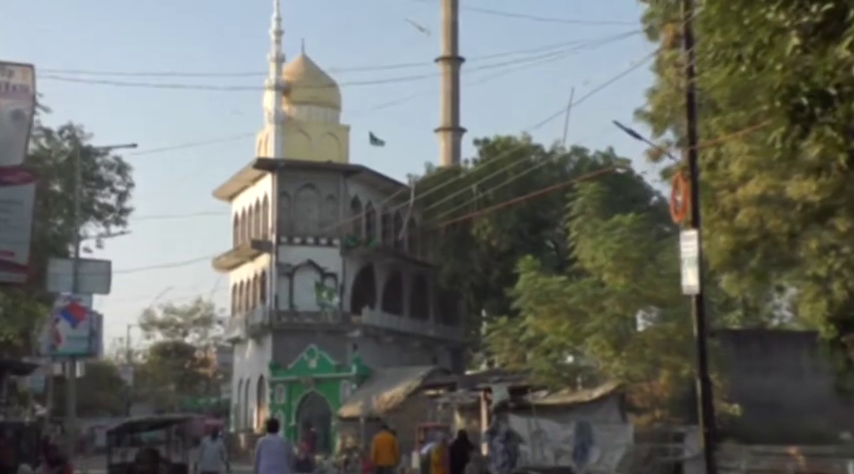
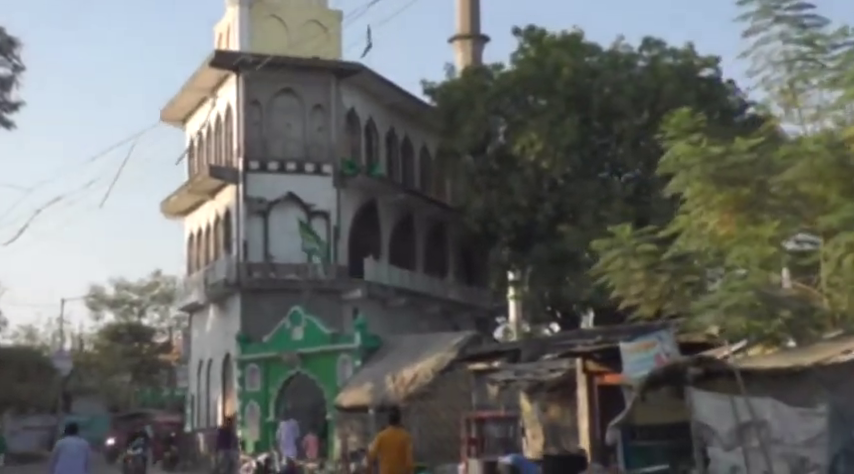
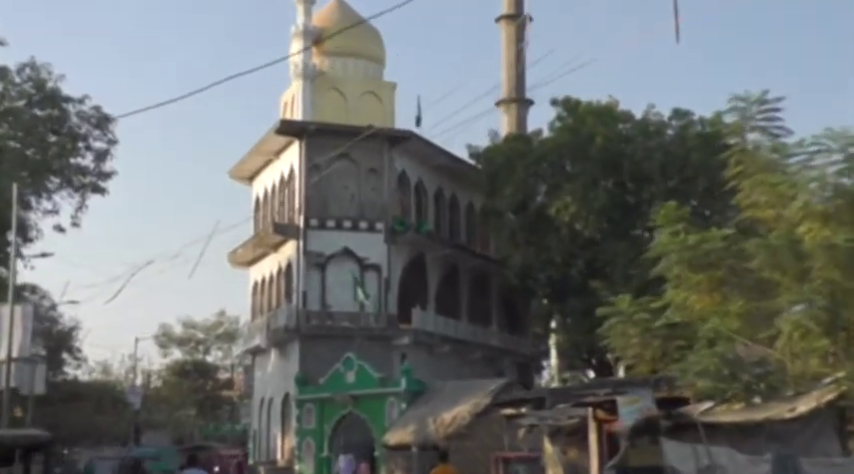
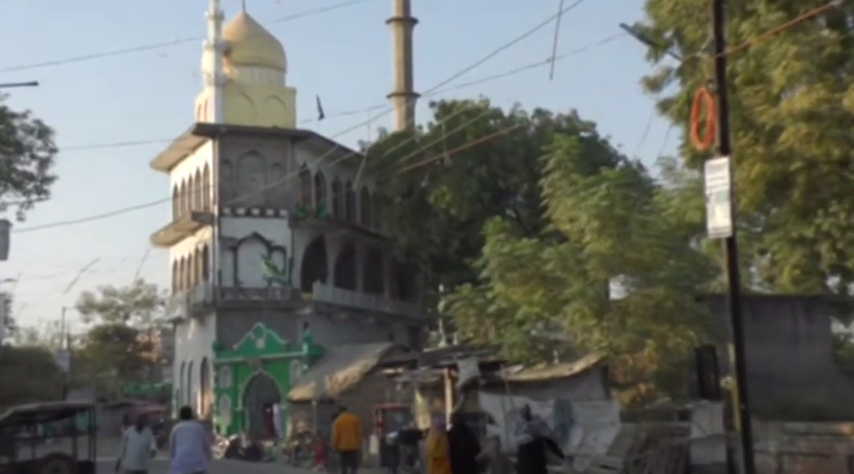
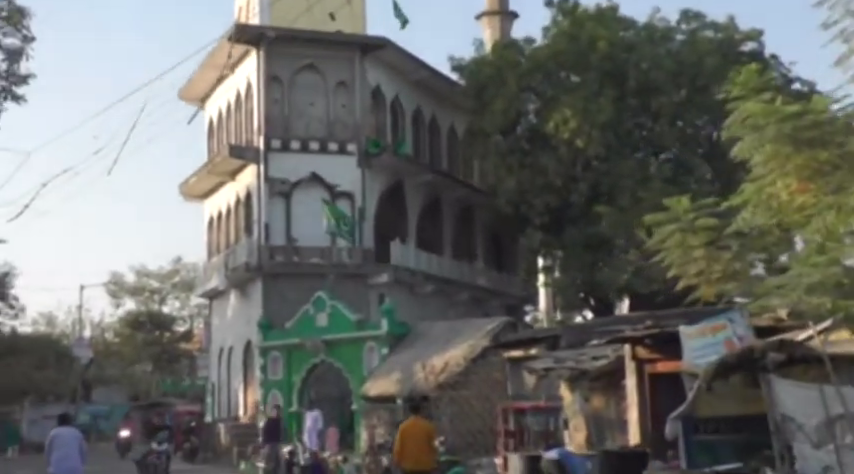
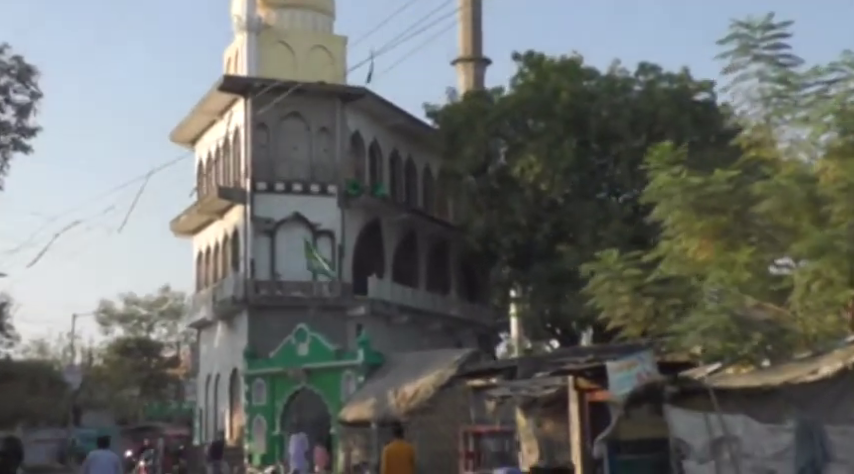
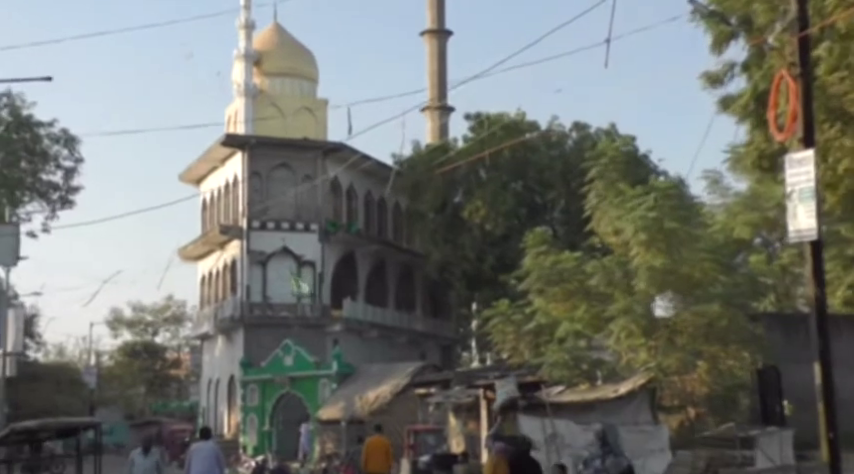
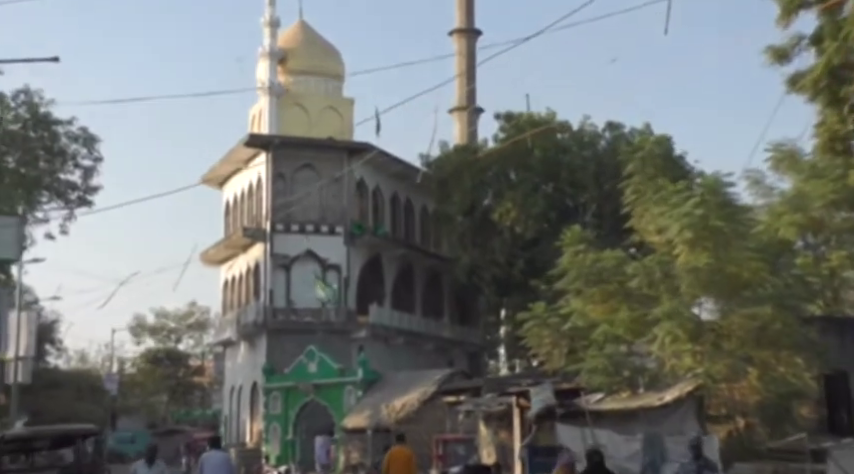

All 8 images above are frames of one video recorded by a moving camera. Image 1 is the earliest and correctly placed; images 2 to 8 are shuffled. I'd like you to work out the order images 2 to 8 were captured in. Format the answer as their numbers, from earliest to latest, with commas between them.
4, 7, 8, 3, 6, 2, 5
